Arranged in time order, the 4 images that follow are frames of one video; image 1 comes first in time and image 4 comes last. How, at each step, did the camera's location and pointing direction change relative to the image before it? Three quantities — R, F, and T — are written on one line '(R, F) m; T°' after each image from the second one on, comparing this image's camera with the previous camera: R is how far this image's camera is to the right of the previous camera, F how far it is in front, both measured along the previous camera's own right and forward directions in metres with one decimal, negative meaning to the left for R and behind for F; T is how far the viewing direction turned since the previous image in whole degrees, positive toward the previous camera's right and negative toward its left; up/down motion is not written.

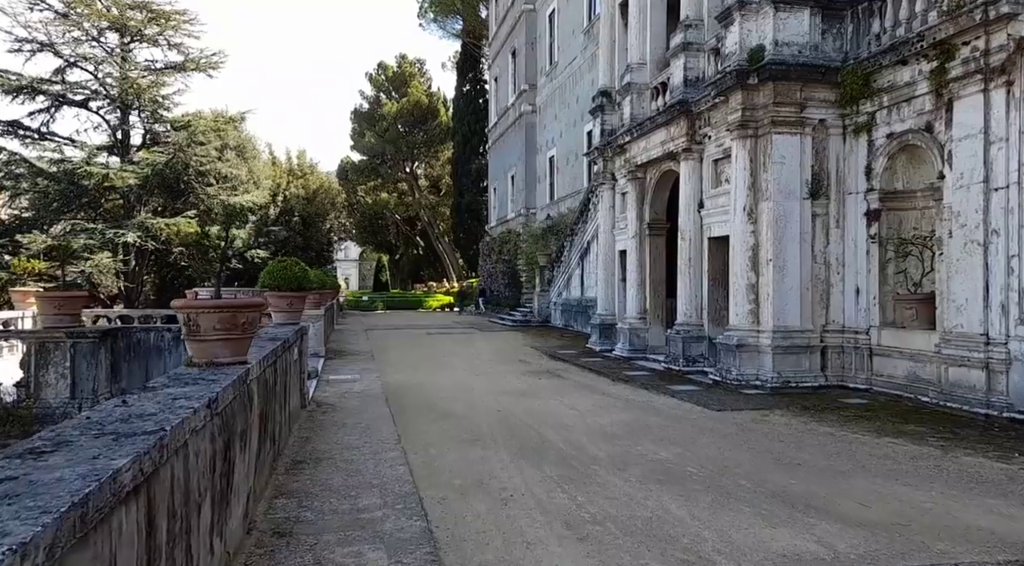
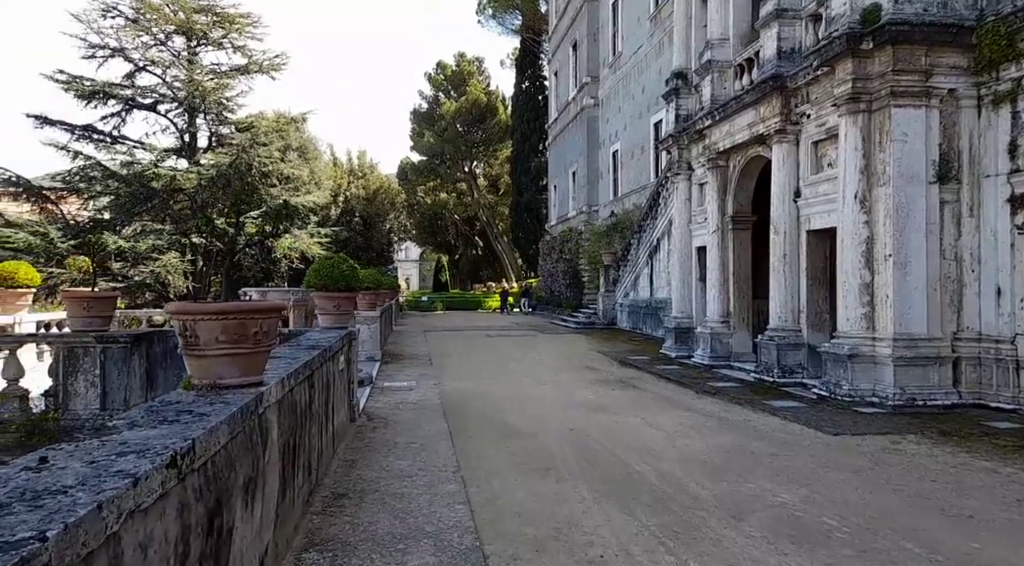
(-0.1, +1.0) m; -4°
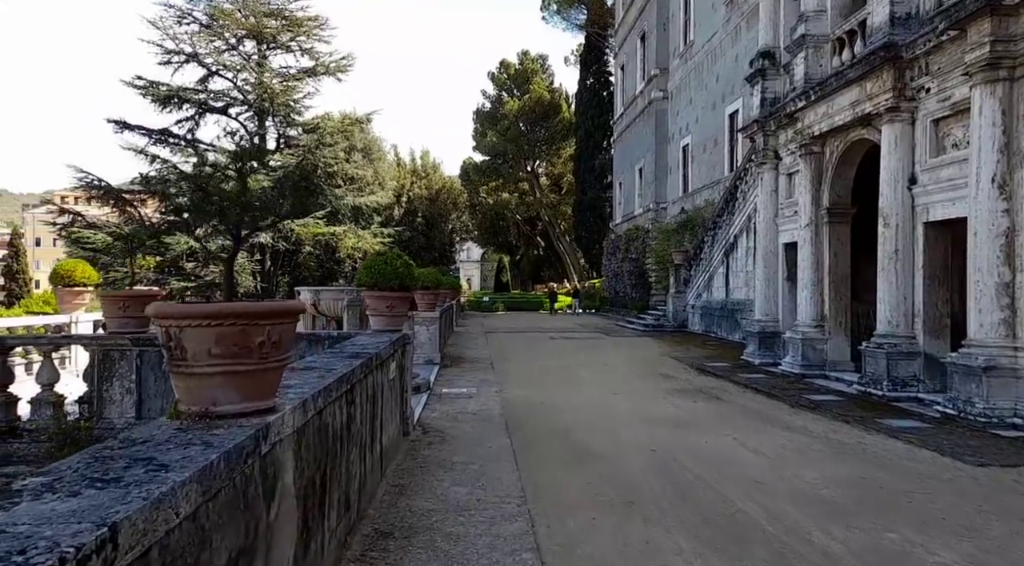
(-0.1, +0.9) m; -4°
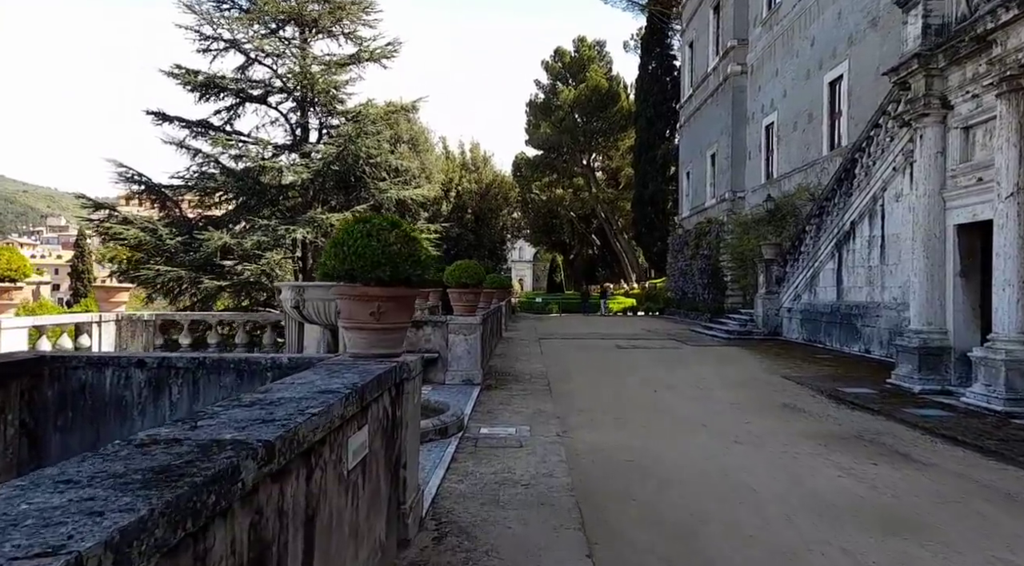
(-0.1, +3.1) m; -4°
